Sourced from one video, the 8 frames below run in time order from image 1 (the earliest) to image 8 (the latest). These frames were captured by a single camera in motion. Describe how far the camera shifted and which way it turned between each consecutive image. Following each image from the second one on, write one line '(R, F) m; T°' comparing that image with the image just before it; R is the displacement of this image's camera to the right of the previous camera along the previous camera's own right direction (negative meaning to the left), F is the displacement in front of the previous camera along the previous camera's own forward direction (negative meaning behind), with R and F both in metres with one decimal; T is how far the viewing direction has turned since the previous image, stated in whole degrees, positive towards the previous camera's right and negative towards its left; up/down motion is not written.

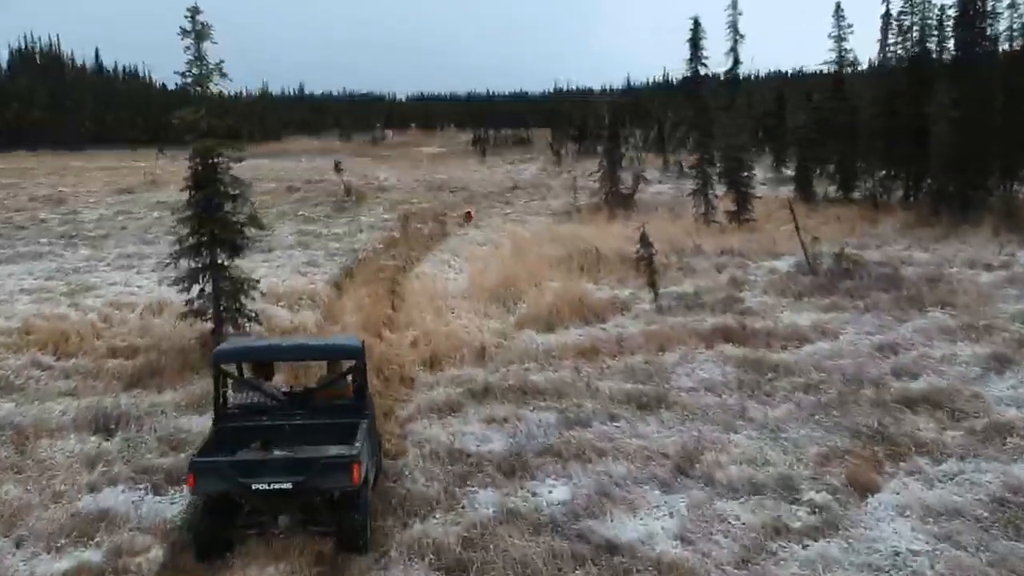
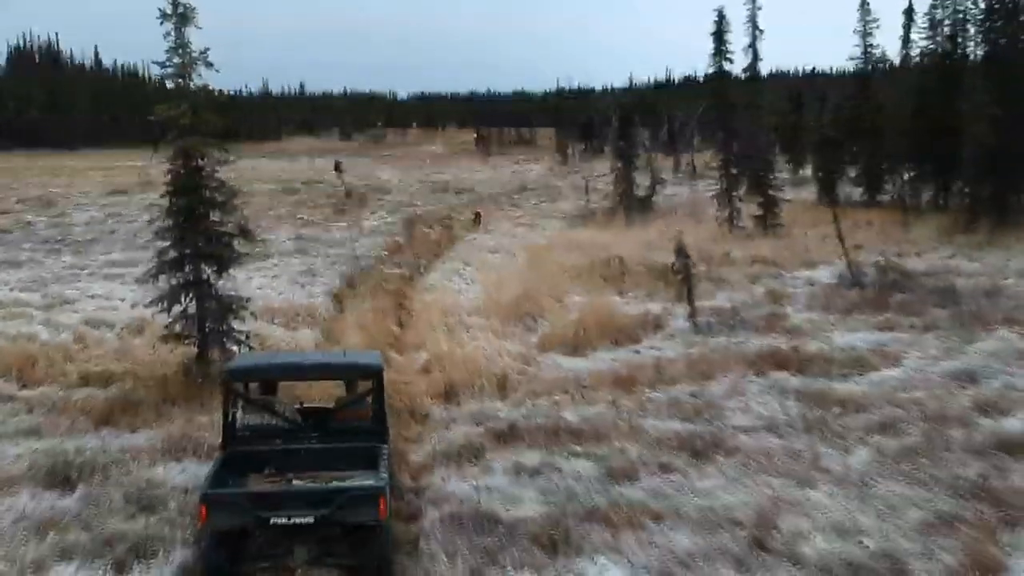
(-0.3, +1.7) m; 0°
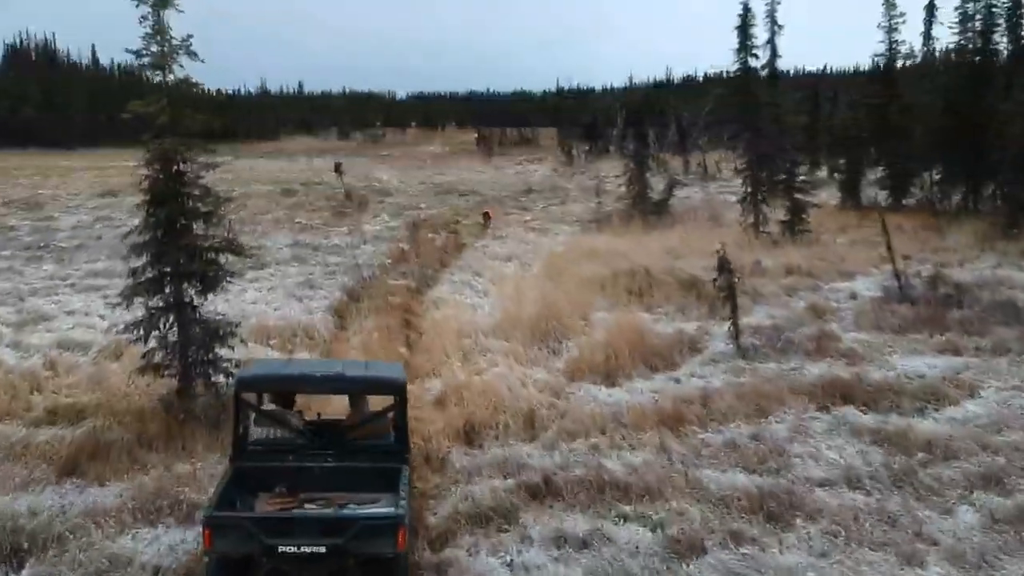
(-0.3, +1.6) m; 0°
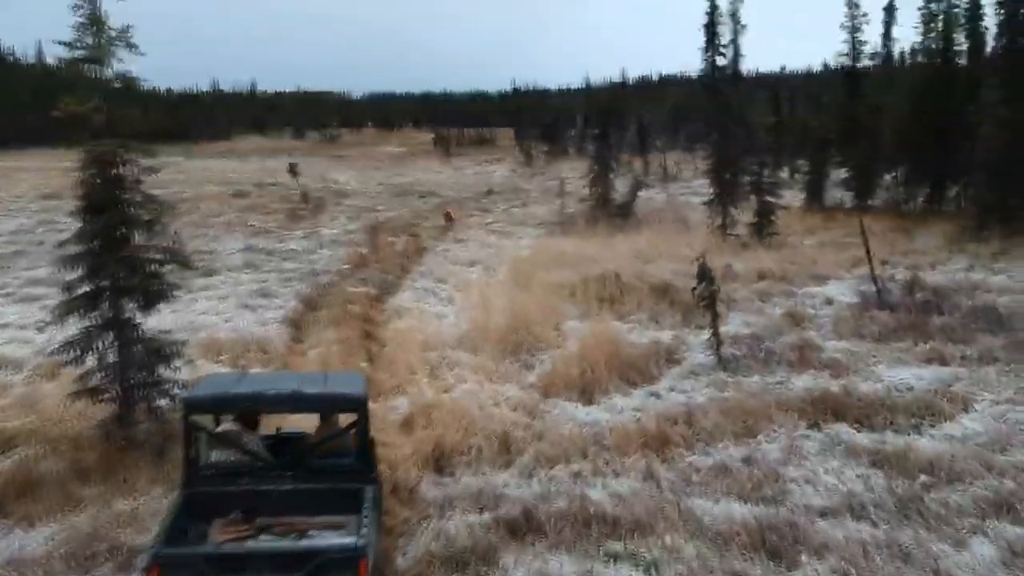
(-0.2, +0.8) m; +3°
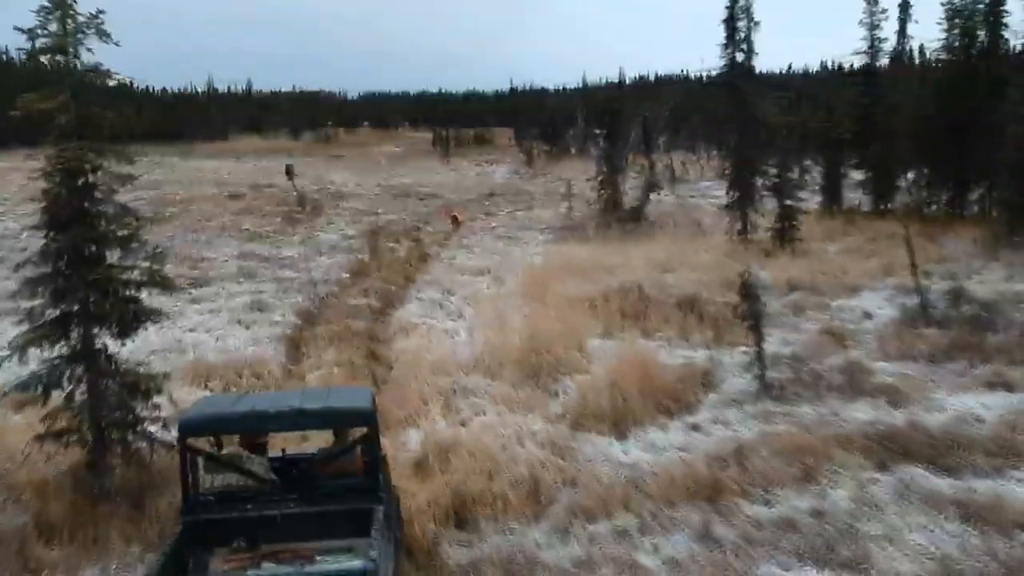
(-0.3, +1.3) m; 0°
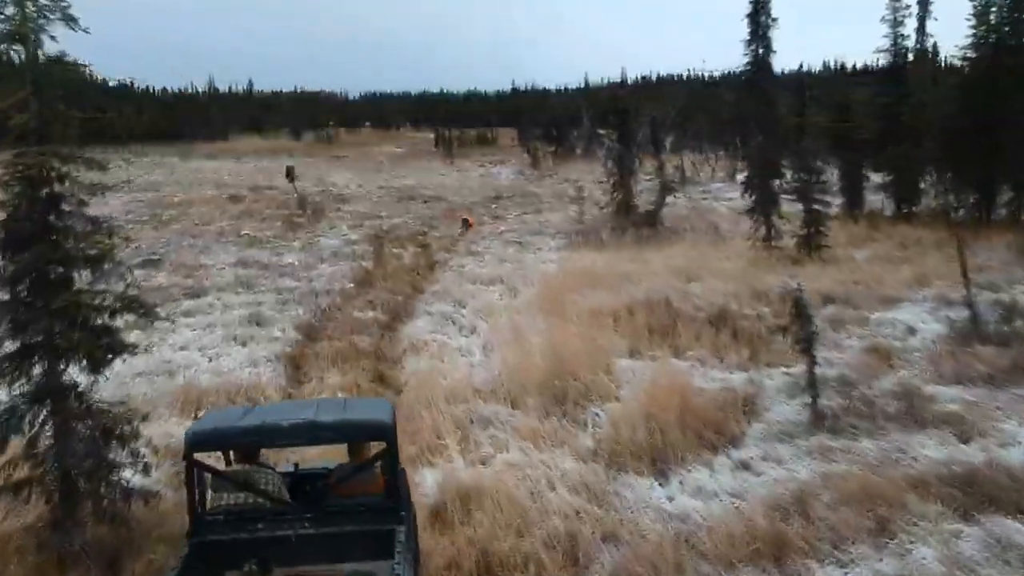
(-0.3, +1.2) m; 0°
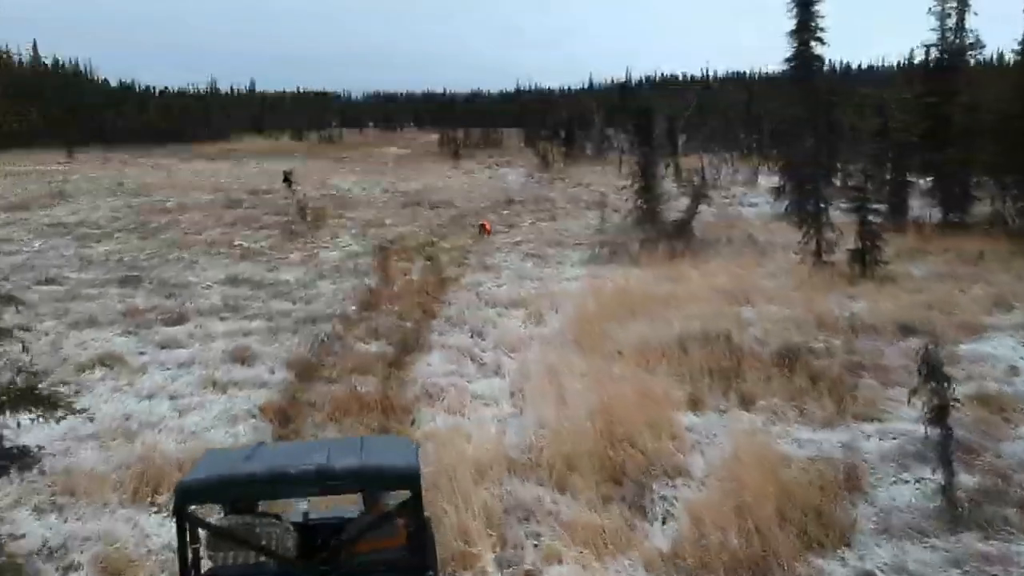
(-0.4, +2.3) m; 0°
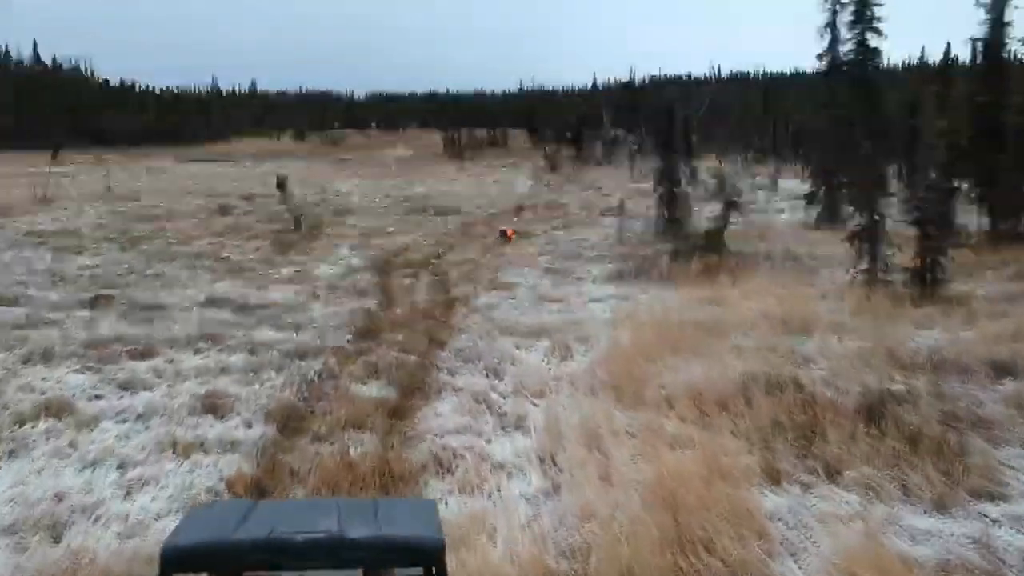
(-0.3, +2.2) m; 0°
